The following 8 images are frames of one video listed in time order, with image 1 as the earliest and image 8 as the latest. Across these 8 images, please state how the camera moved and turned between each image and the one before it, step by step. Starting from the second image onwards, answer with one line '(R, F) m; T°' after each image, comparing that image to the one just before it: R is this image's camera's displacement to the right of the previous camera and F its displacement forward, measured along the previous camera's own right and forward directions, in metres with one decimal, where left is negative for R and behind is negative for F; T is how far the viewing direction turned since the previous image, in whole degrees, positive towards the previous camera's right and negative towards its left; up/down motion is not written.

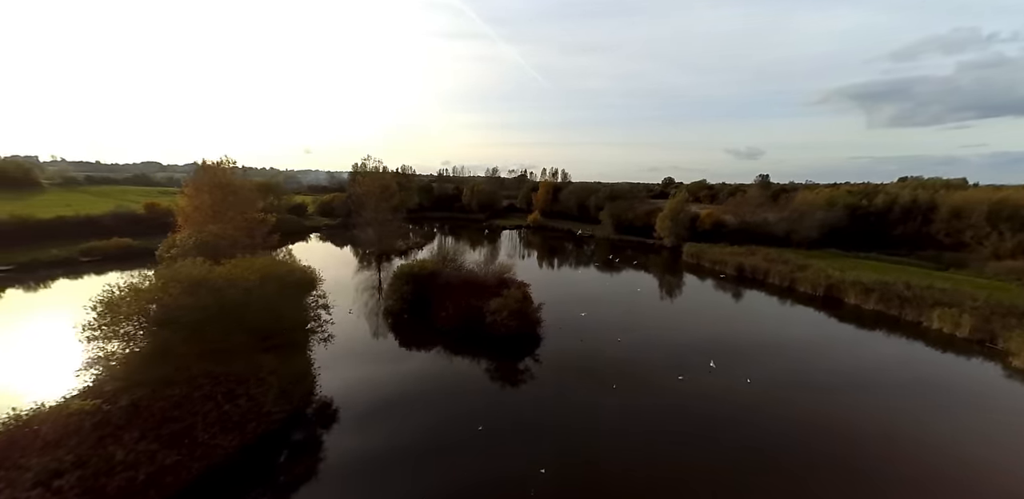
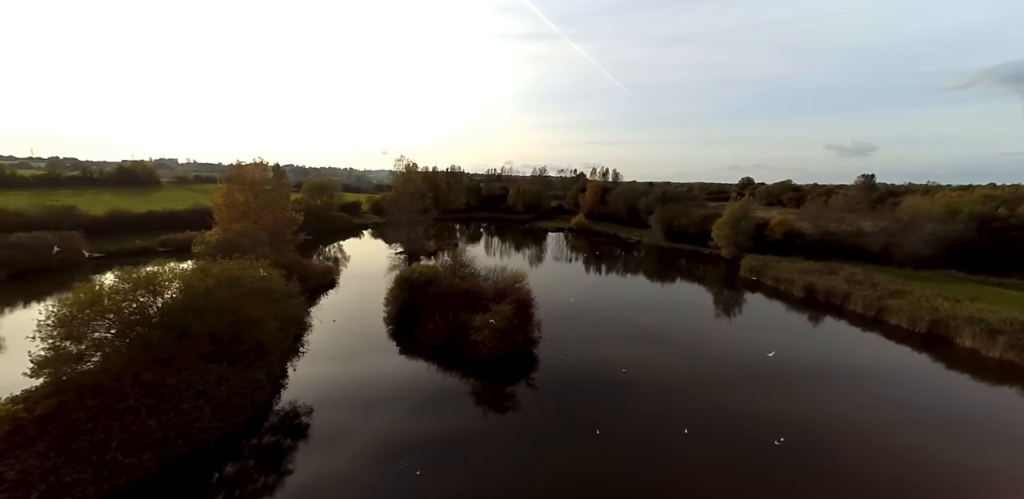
(+4.3, +2.9) m; -10°
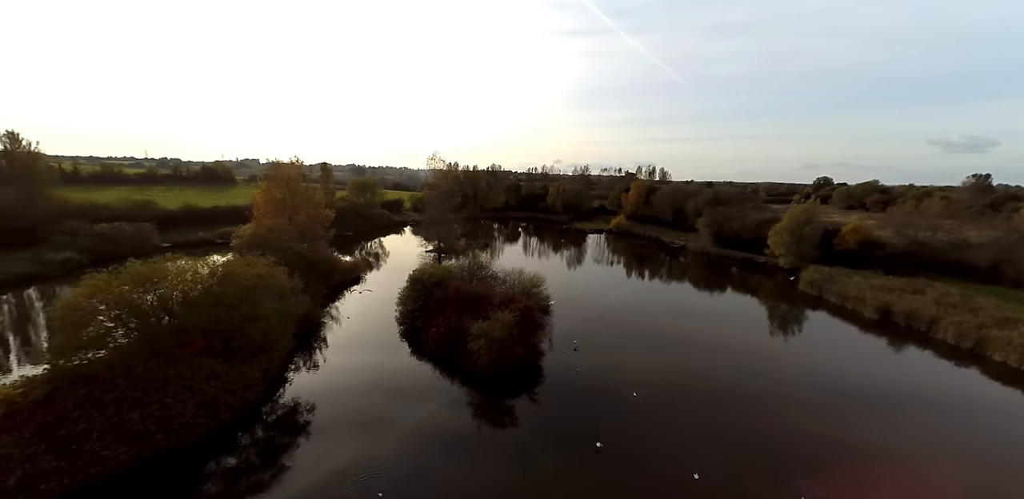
(+2.6, +1.7) m; -8°
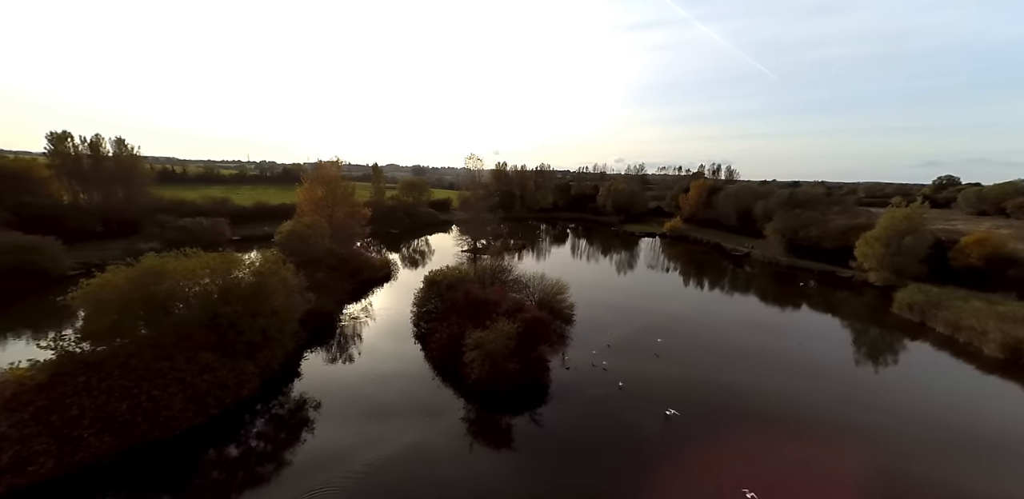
(+3.0, +2.1) m; -10°
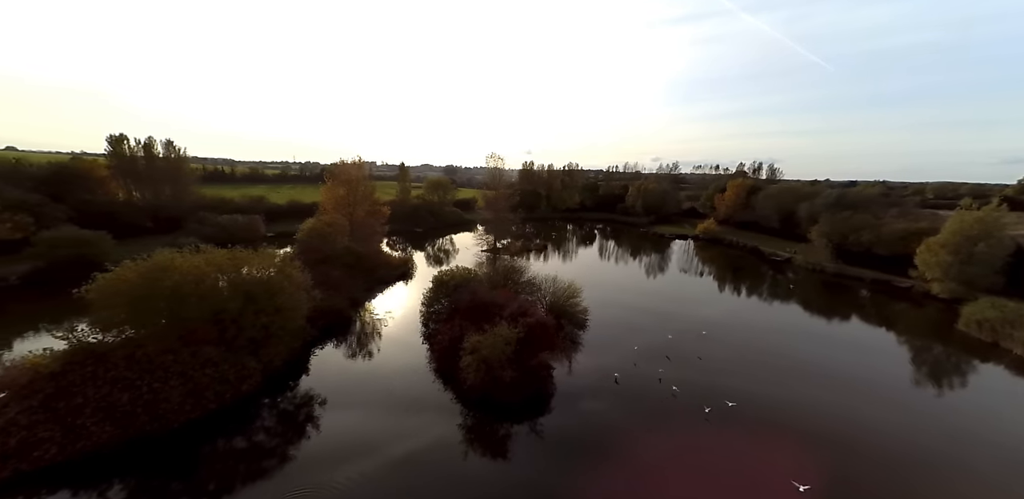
(+1.6, +1.0) m; -5°
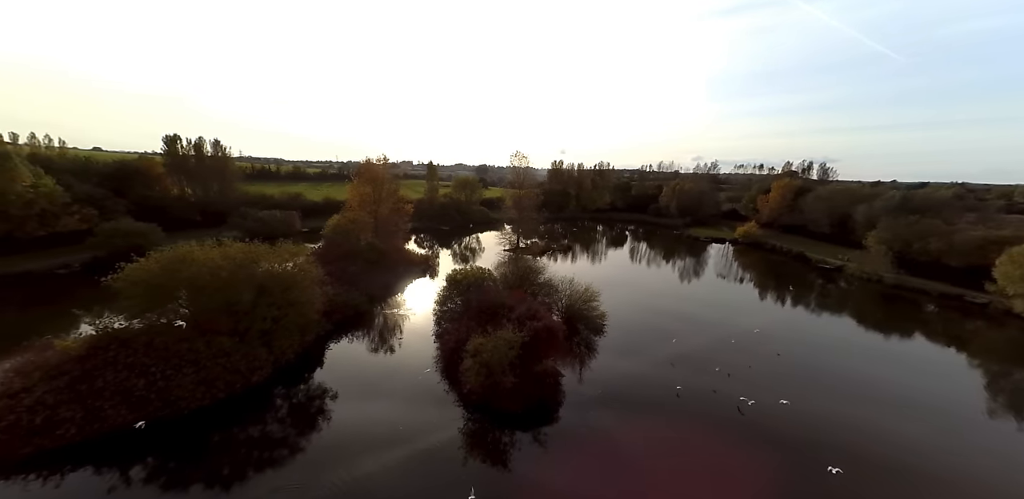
(+1.3, +0.9) m; -5°
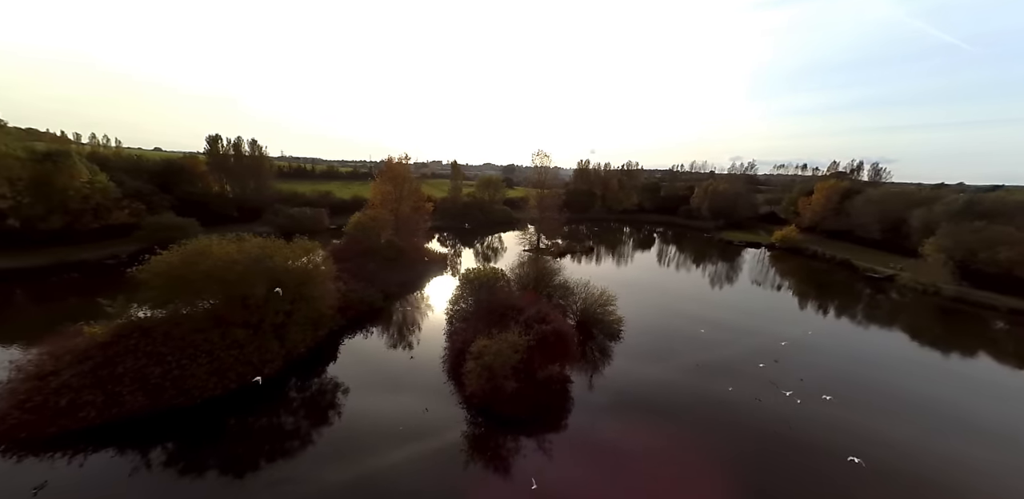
(+1.0, +0.7) m; -4°
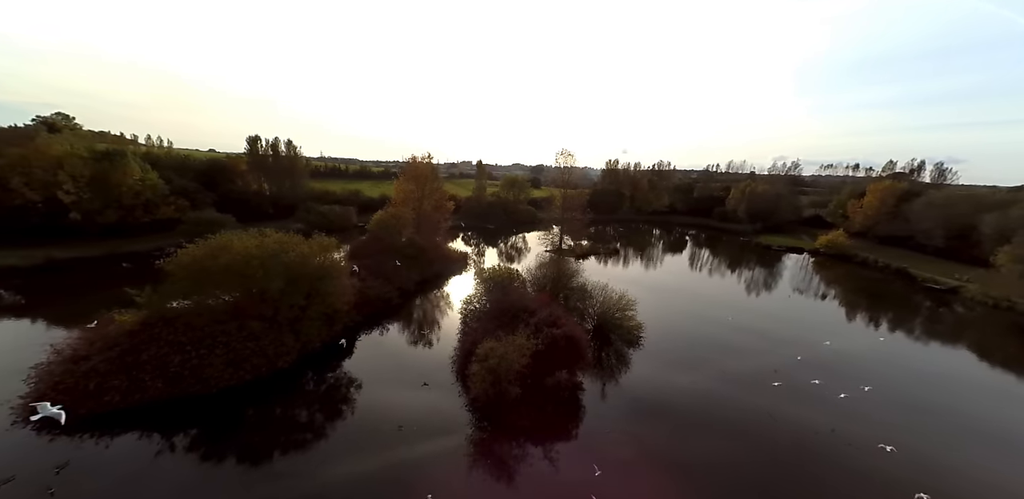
(+0.9, +0.8) m; -5°
